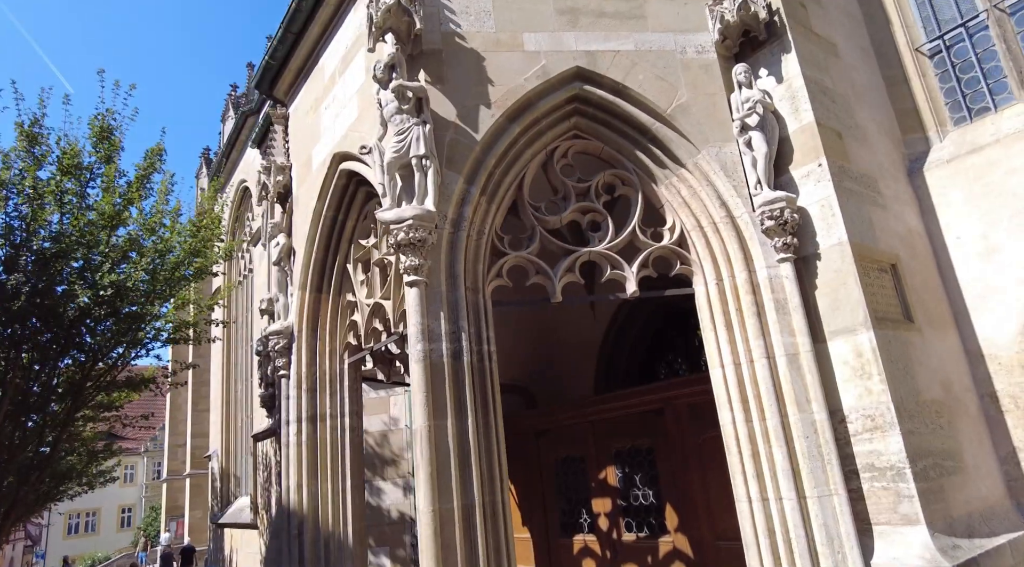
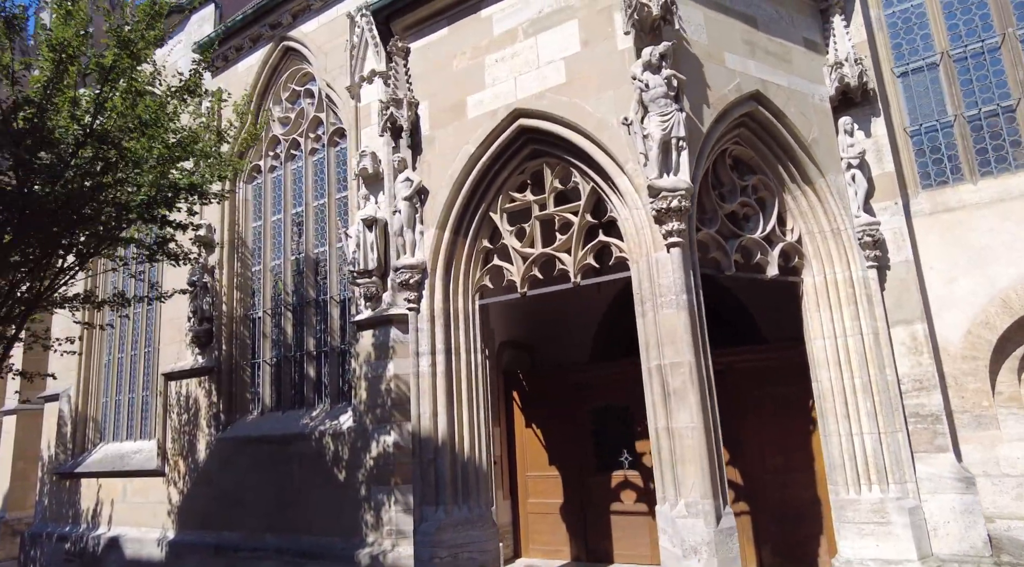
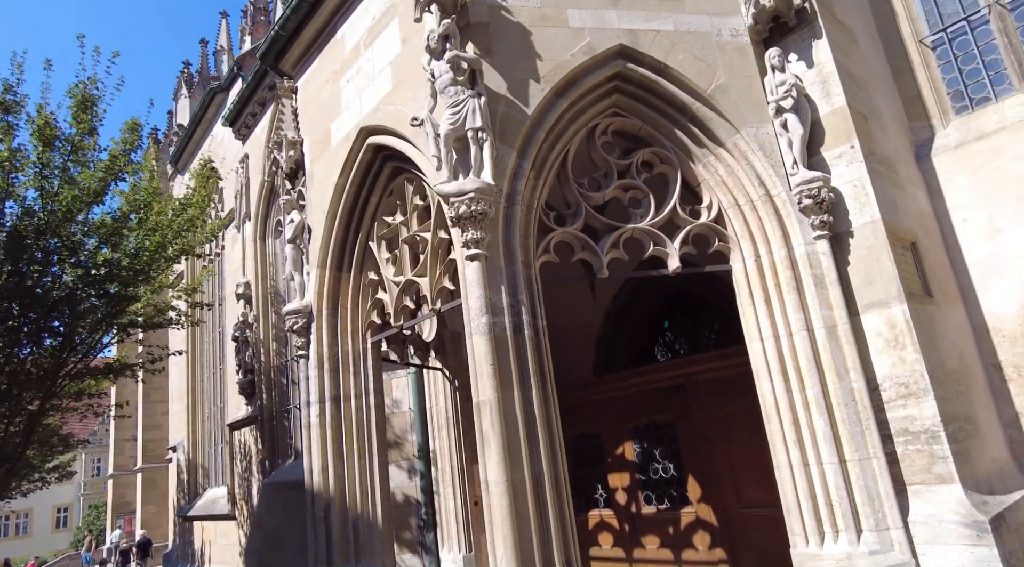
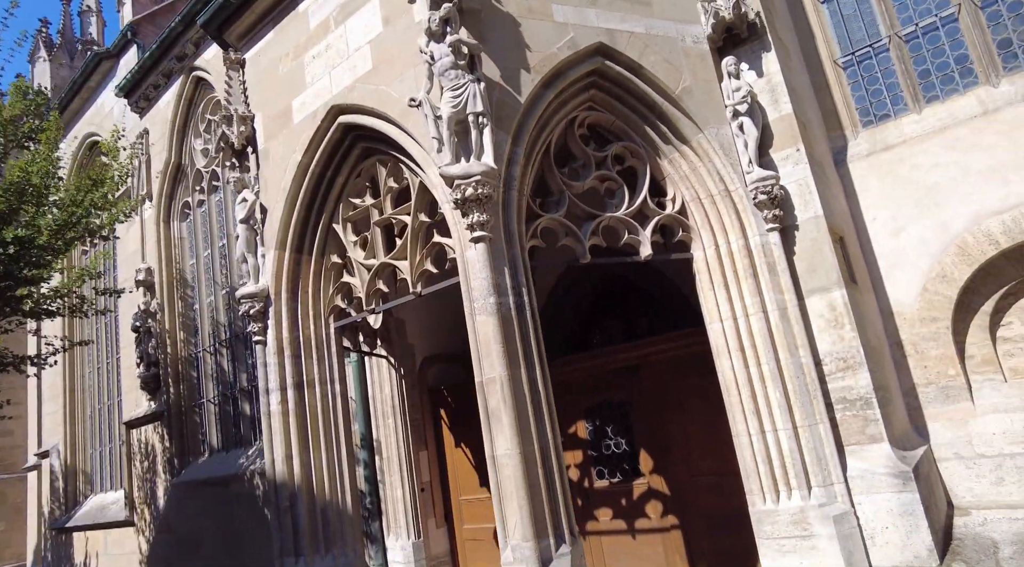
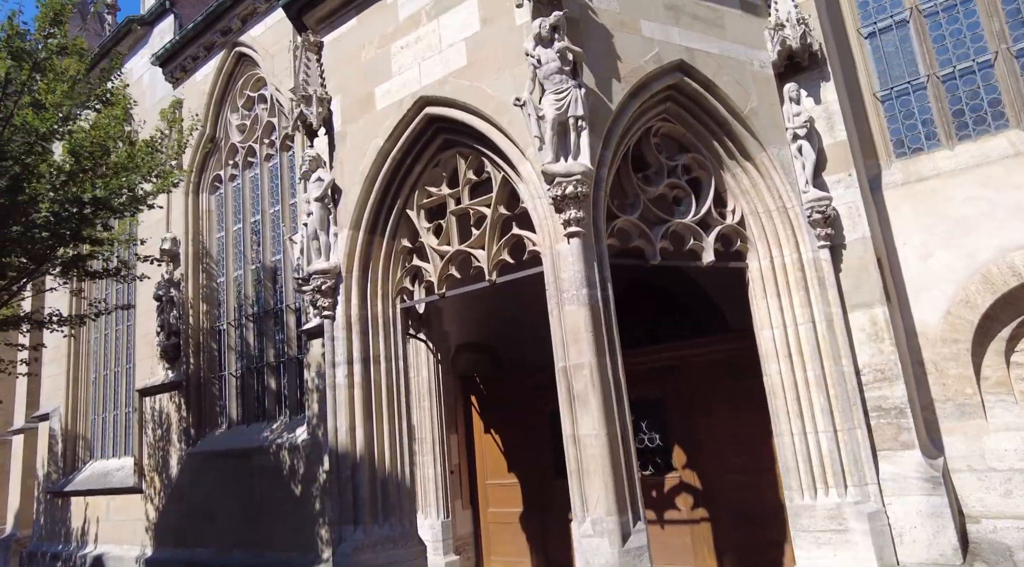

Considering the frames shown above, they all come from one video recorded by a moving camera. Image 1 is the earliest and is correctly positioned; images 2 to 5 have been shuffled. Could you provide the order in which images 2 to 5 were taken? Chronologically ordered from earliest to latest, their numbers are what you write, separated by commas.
3, 4, 5, 2
